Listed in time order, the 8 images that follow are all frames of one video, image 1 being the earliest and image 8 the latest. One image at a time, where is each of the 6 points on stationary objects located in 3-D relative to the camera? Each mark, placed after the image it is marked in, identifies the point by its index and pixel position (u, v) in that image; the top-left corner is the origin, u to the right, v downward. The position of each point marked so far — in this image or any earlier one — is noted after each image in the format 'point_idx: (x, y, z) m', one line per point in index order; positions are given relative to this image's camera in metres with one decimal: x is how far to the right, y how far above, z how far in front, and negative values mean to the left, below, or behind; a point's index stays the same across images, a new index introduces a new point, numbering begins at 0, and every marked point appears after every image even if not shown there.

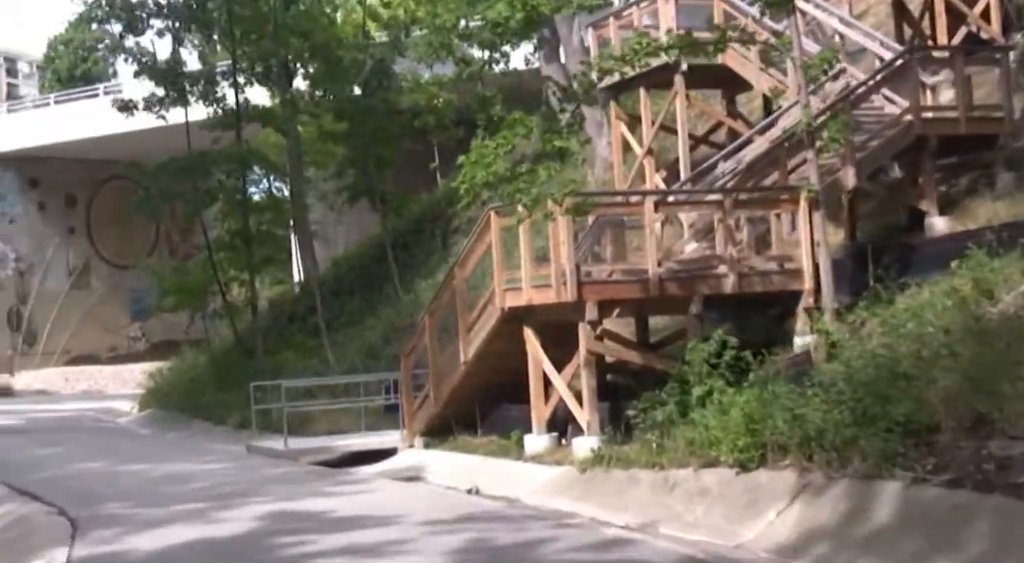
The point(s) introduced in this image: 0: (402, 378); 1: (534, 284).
0: (-1.3, -1.2, +16.3) m
1: (+0.2, 0.0, +13.7) m
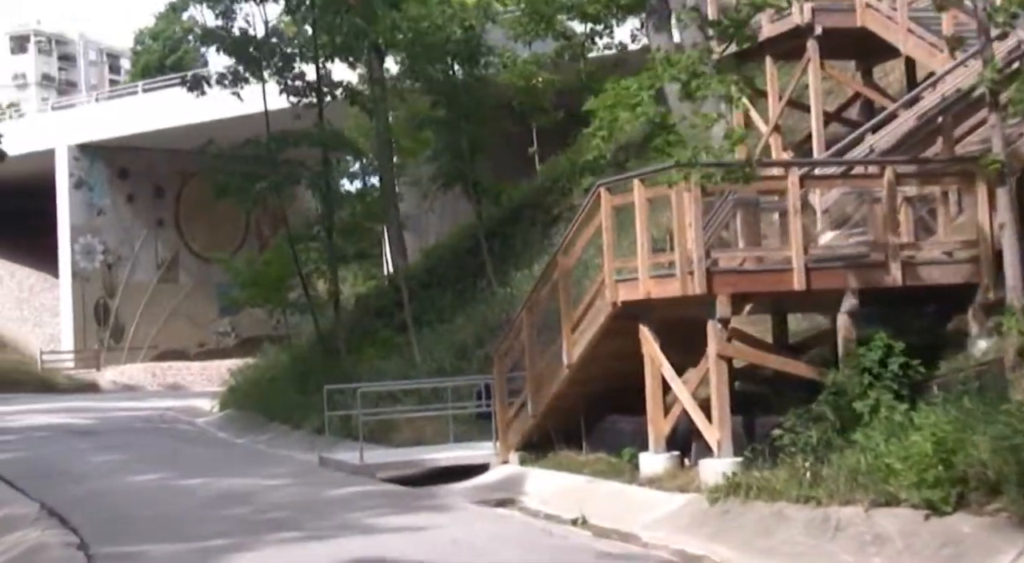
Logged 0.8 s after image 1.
0: (-0.2, -1.1, +14.2) m
1: (+1.2, +0.1, +11.5) m
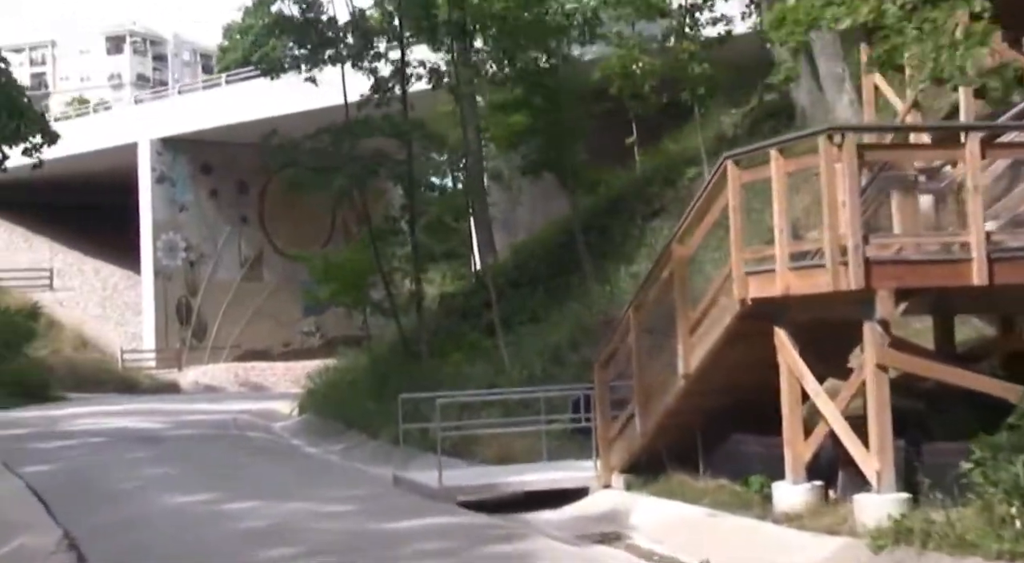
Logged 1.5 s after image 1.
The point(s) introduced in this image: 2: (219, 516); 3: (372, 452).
0: (+0.8, -1.0, +12.1) m
1: (+2.0, +0.1, +9.4) m
2: (-2.4, -2.0, +11.3) m
3: (-1.9, -2.4, +18.6) m
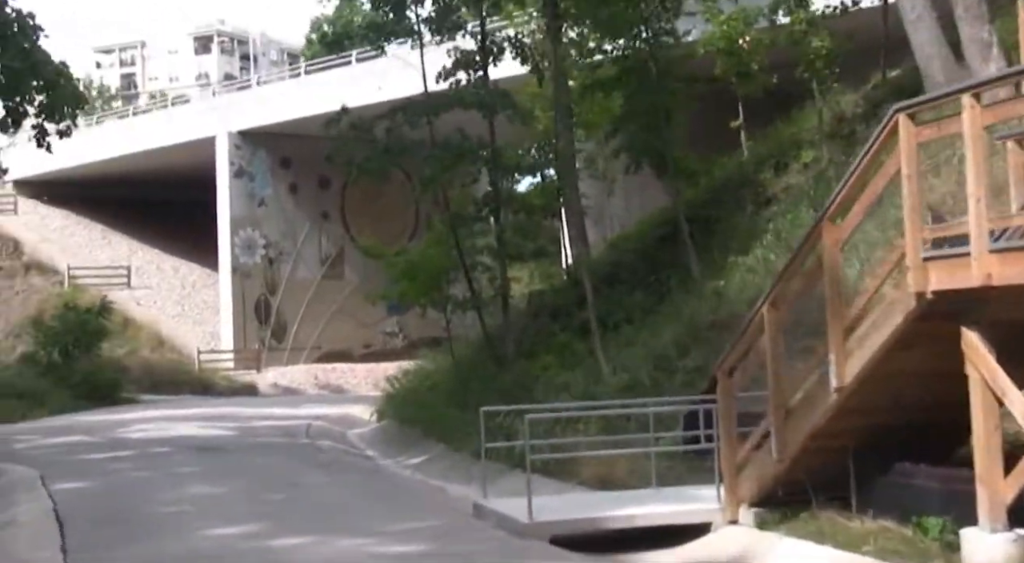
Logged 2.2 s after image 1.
0: (+1.5, -0.9, +10.0) m
1: (+2.5, +0.2, +7.1) m
2: (-1.7, -1.9, +9.3) m
3: (-0.7, -2.3, +16.5) m
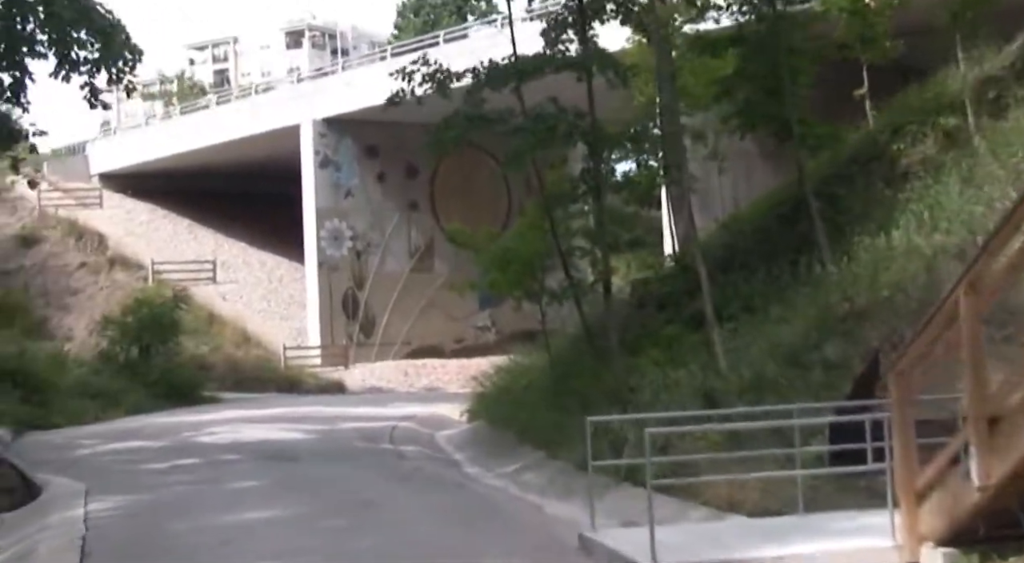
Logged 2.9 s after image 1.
0: (+2.2, -0.8, +7.8) m
1: (+3.0, +0.3, +4.8) m
2: (-1.1, -1.8, +7.3) m
3: (+0.4, -2.1, +14.5) m
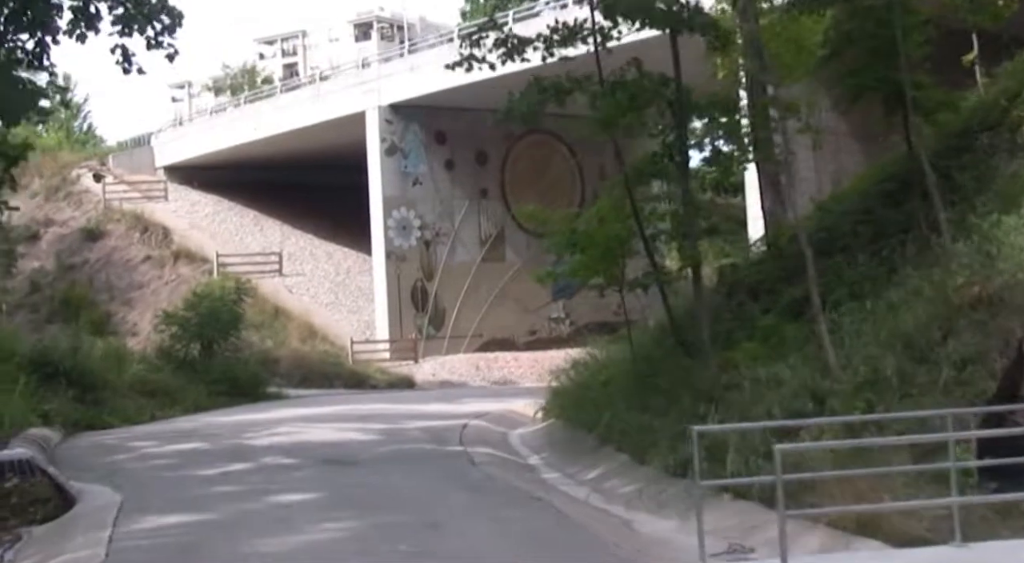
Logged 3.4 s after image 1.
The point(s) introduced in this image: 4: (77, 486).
0: (+2.6, -0.7, +6.1) m
1: (+3.3, +0.4, +3.1) m
2: (-0.7, -1.7, +5.8) m
3: (+1.2, -2.0, +12.9) m
4: (-4.5, -2.1, +14.0) m
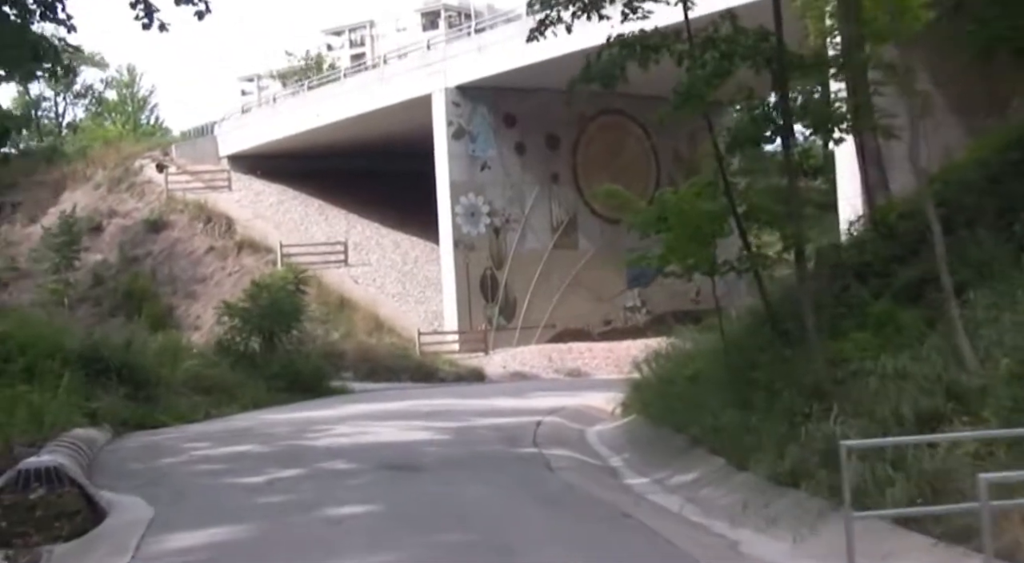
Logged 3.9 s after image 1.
0: (+2.9, -0.5, +4.3) m
1: (+3.4, +0.5, +1.3) m
2: (-0.3, -1.6, +4.2) m
3: (+1.9, -1.8, +11.2) m
4: (-3.8, -2.0, +12.6) m
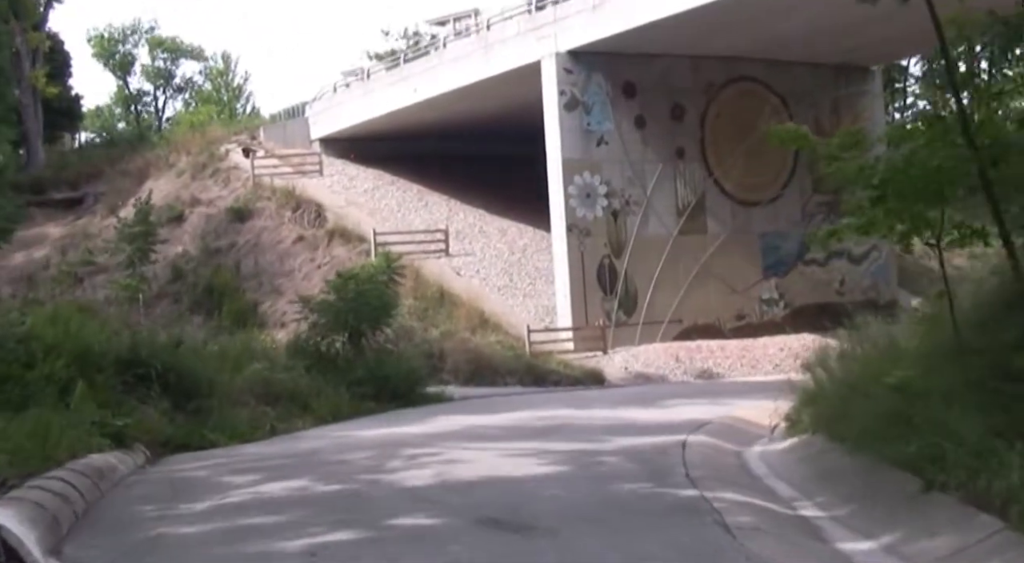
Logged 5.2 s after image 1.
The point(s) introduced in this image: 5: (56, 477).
0: (+3.3, -0.3, -0.4) m
1: (+3.5, +0.8, -3.4) m
2: (0.0, -1.4, -0.2) m
3: (+2.8, -1.6, +6.6) m
4: (-2.7, -1.8, +8.5) m
5: (-4.0, -1.7, +11.7) m
